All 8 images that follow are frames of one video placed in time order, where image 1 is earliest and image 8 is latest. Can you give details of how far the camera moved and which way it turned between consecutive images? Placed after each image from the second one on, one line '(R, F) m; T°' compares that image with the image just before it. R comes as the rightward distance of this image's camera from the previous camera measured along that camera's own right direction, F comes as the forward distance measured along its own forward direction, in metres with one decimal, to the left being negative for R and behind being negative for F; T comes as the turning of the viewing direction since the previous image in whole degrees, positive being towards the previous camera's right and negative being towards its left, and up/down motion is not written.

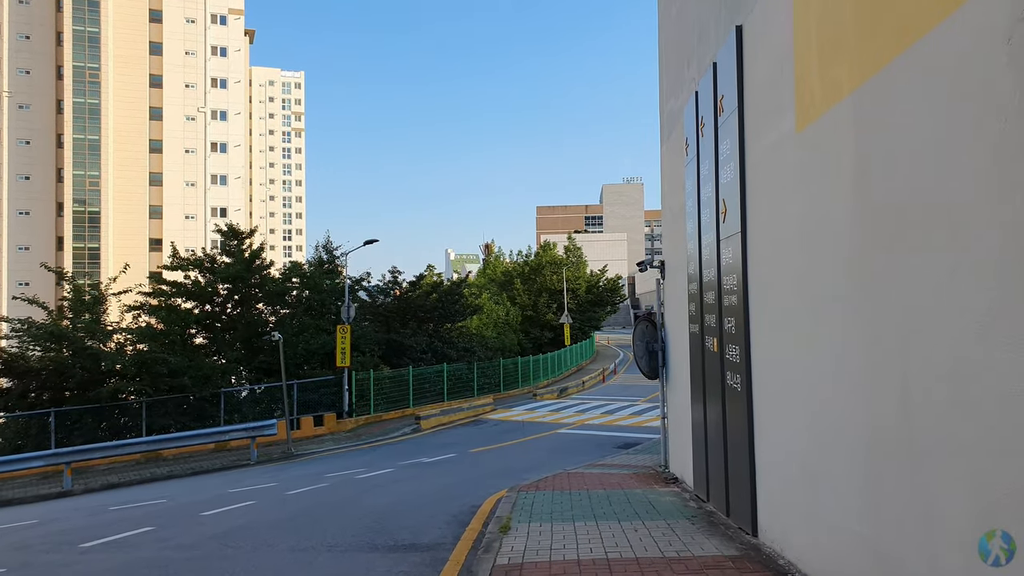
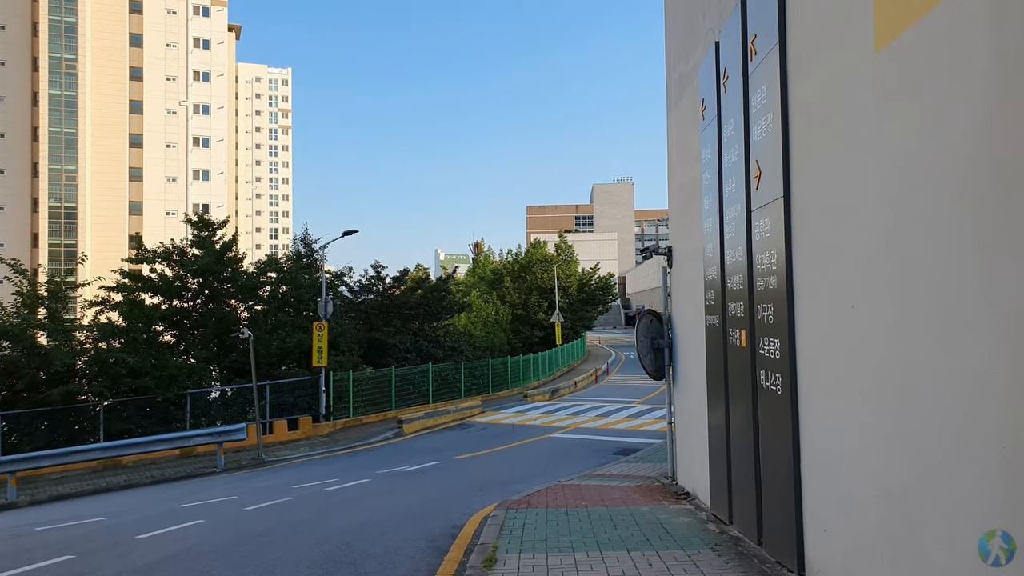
(0.0, +1.2) m; +1°
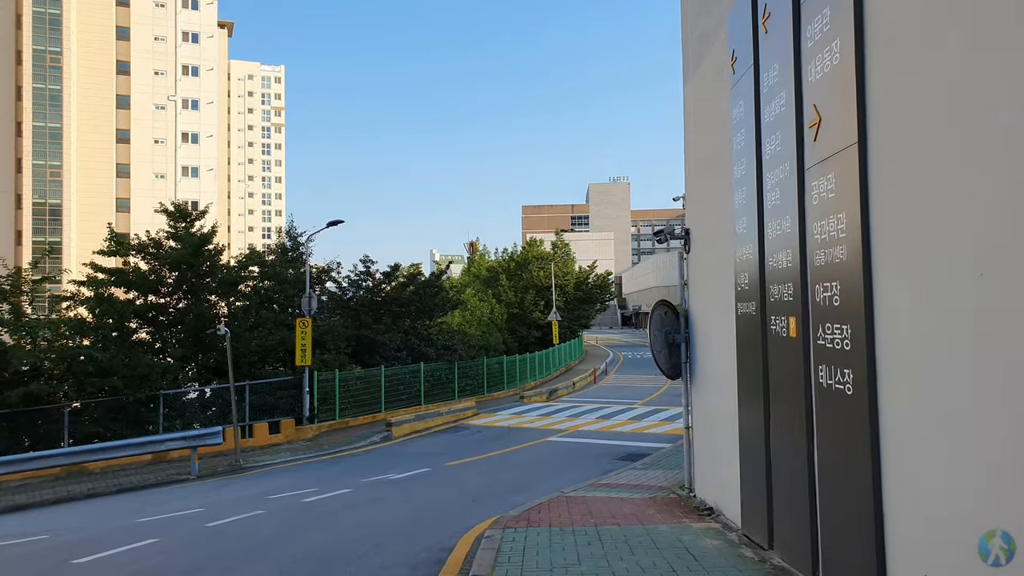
(0.0, +1.1) m; 0°
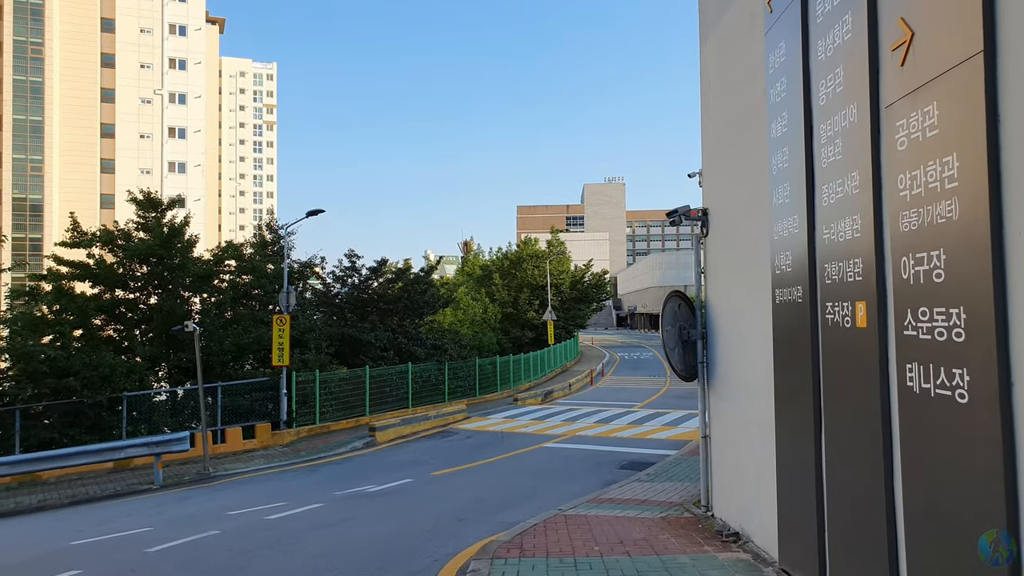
(0.0, +1.1) m; 0°
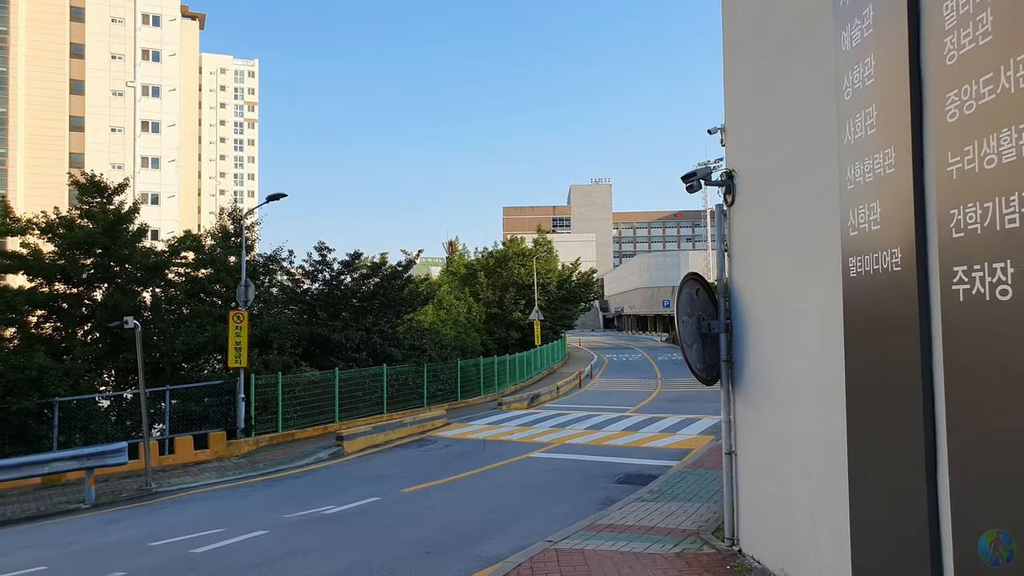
(+0.1, +1.5) m; +1°
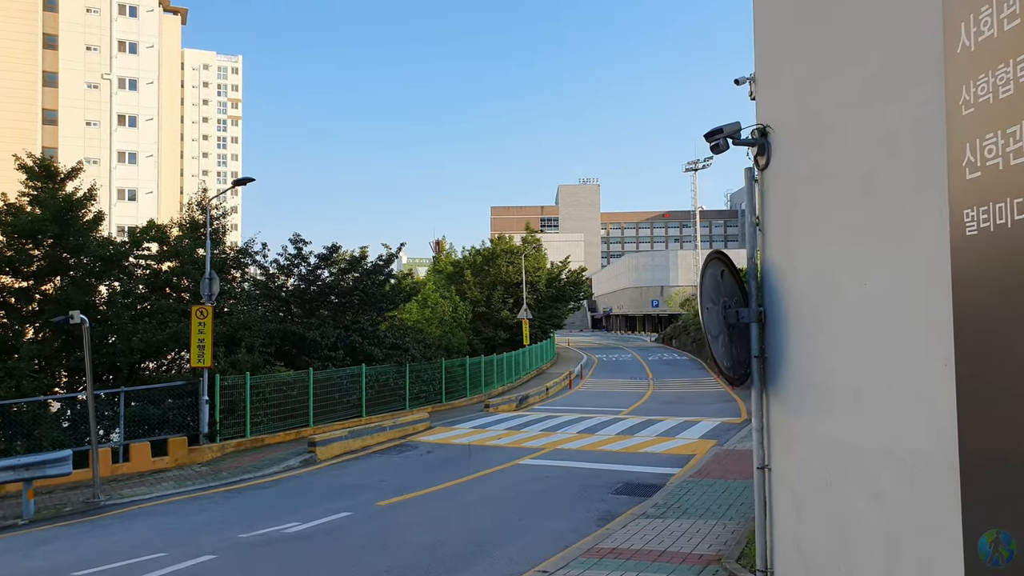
(0.0, +1.1) m; +1°
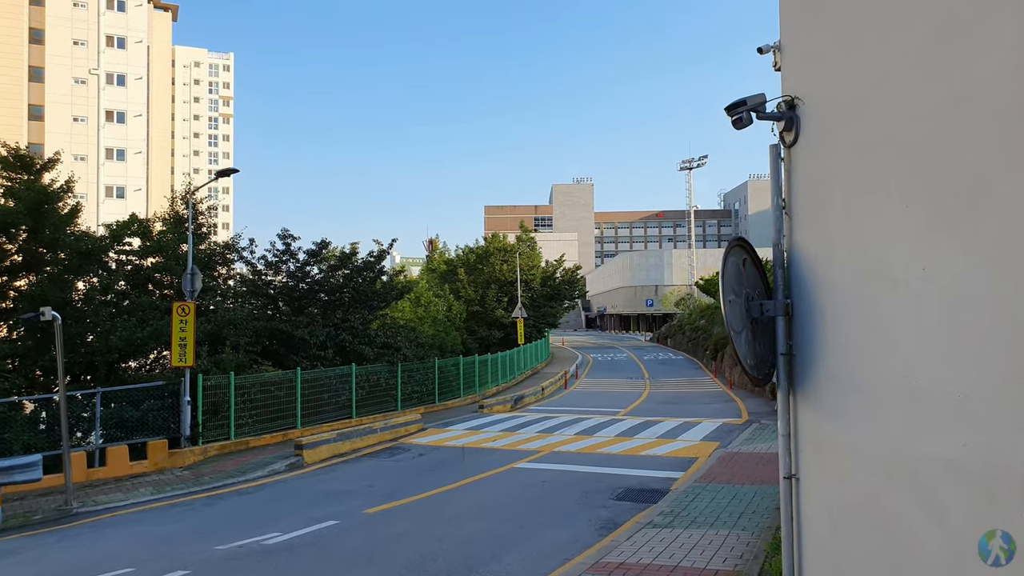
(0.0, +0.5) m; 0°
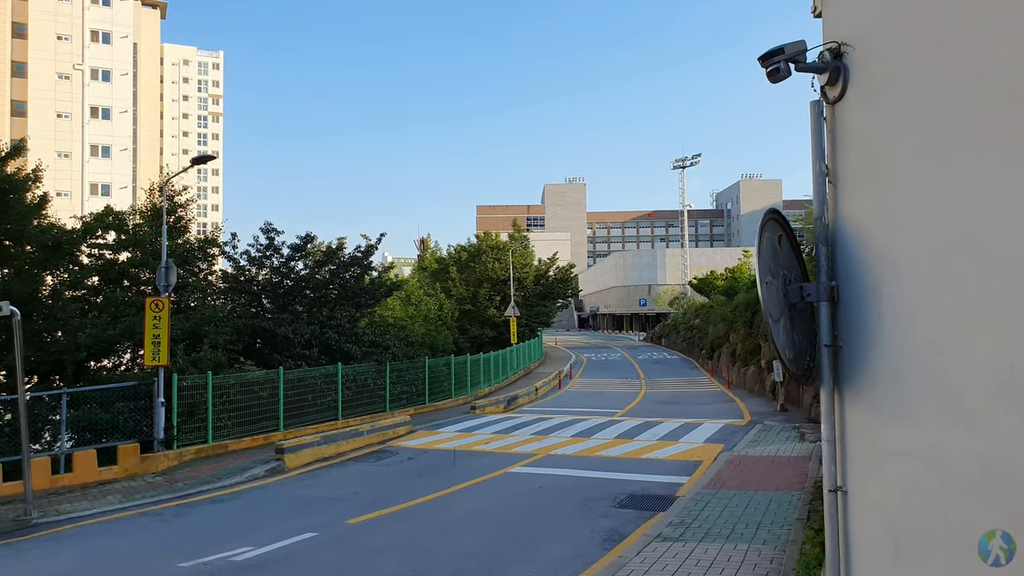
(0.0, +0.7) m; +1°
